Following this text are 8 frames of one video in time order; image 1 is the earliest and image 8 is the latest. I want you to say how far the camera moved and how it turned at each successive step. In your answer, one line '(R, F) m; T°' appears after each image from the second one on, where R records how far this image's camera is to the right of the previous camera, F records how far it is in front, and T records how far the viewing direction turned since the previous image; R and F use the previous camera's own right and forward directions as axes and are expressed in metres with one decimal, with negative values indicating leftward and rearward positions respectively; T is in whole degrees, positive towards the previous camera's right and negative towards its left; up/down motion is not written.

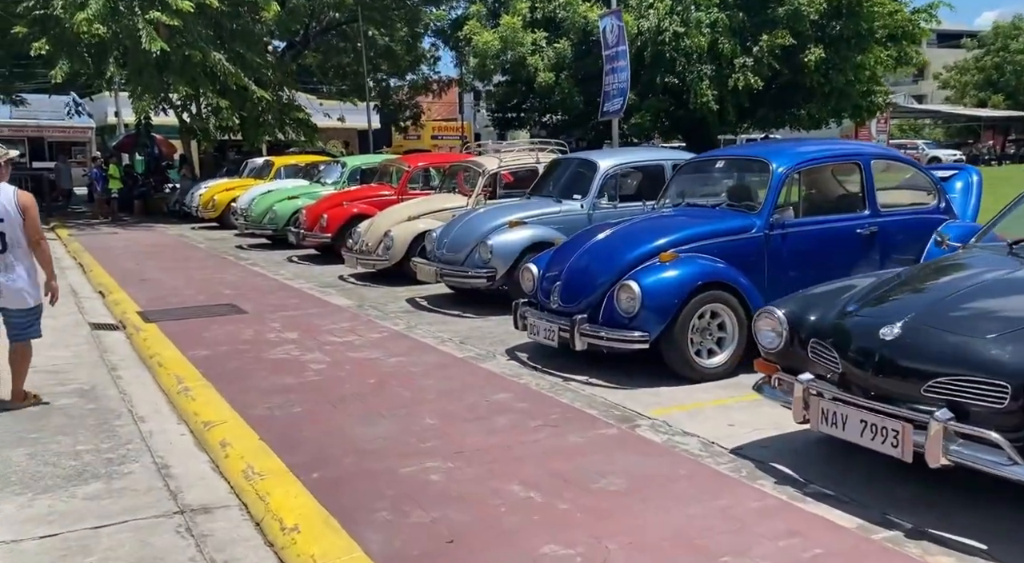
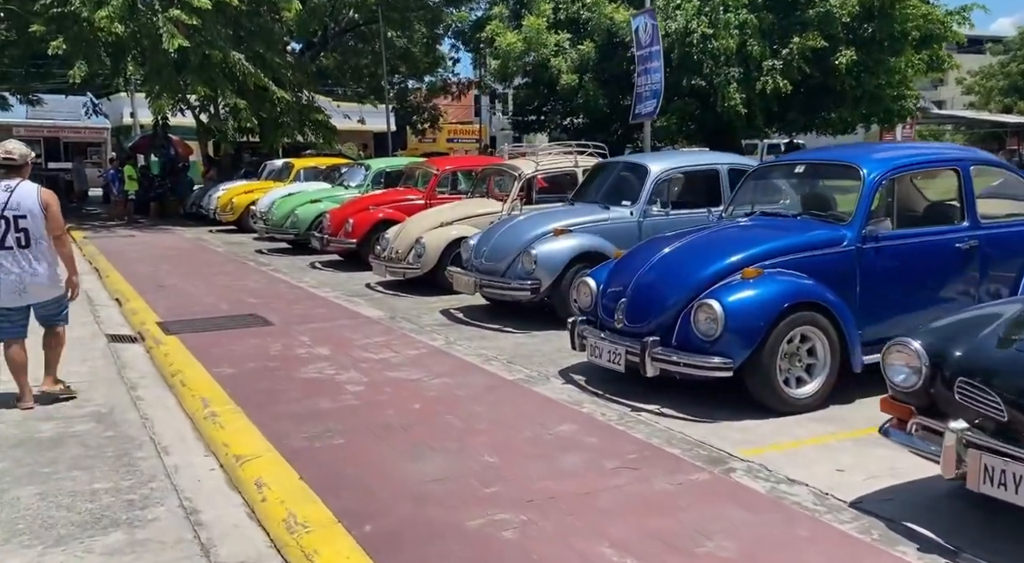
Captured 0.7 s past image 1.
(-0.3, +0.6) m; -1°
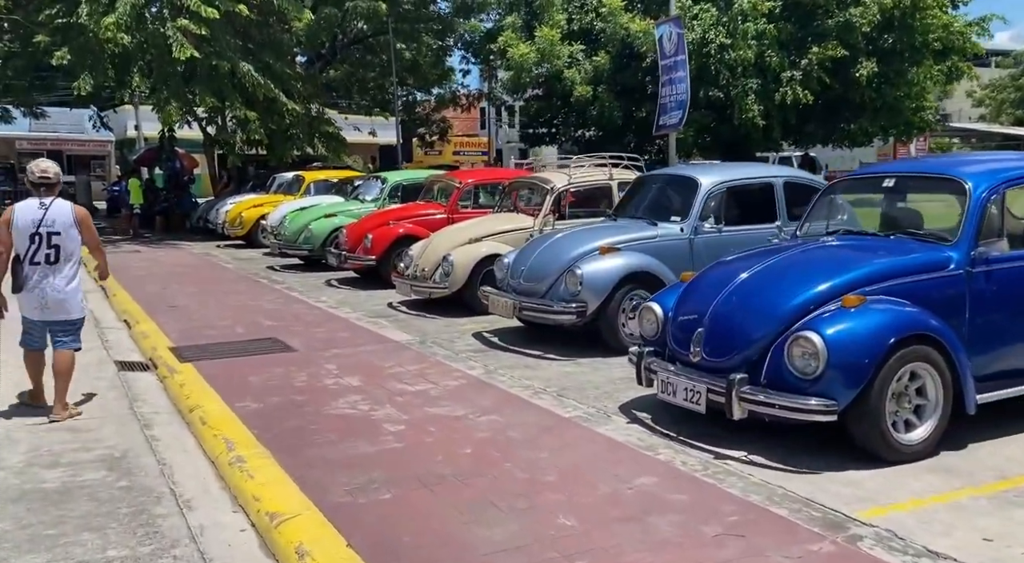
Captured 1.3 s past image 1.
(-0.3, +0.6) m; 0°
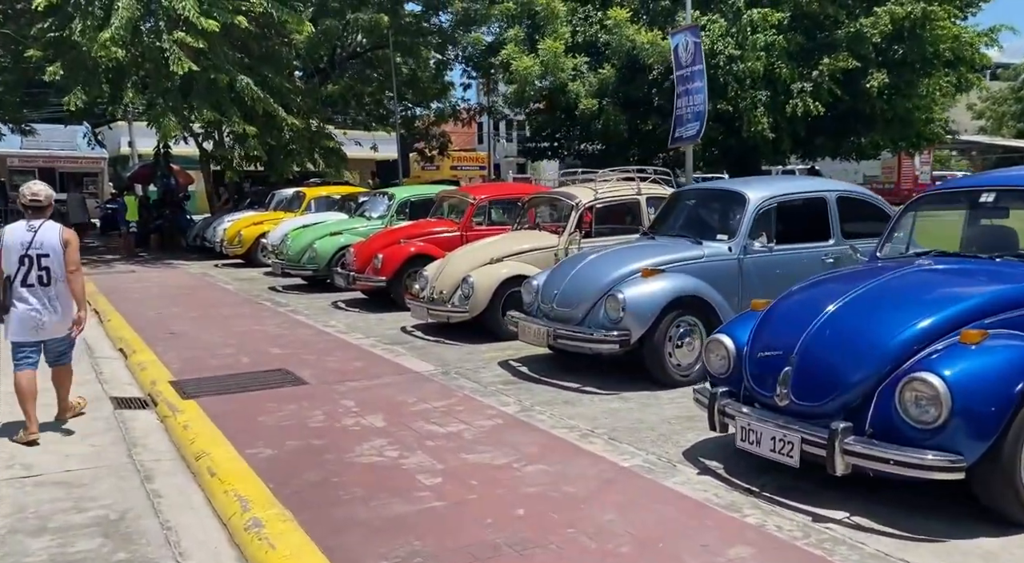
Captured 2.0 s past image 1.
(-0.3, +0.7) m; 0°
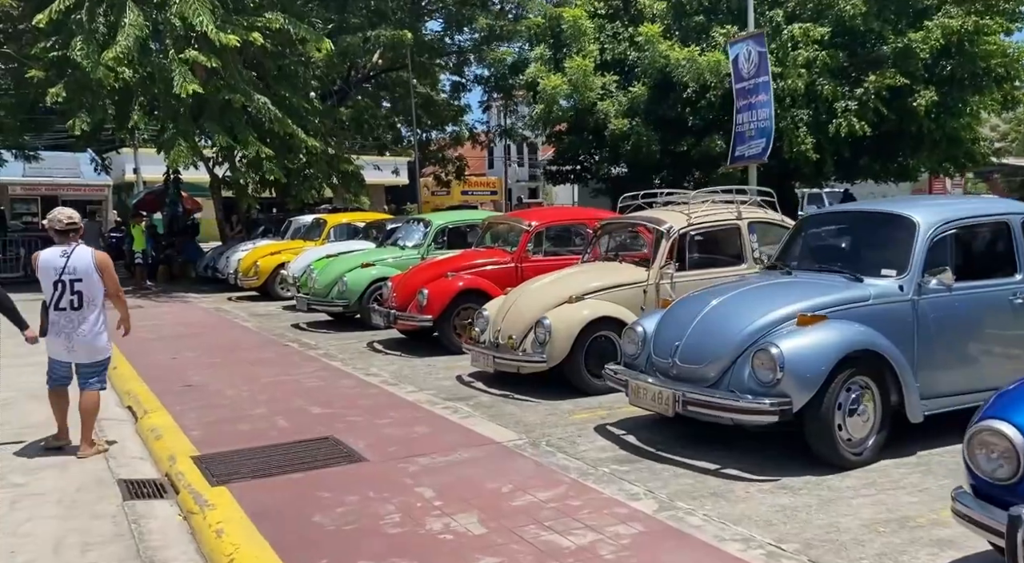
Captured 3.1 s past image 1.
(-0.7, +1.5) m; 0°
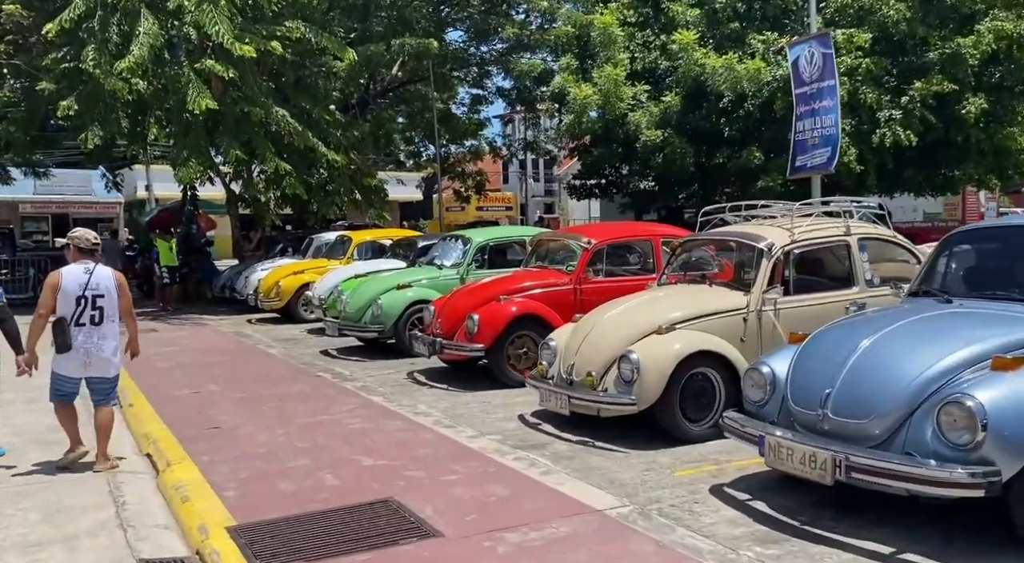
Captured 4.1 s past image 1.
(-0.5, +1.1) m; -1°
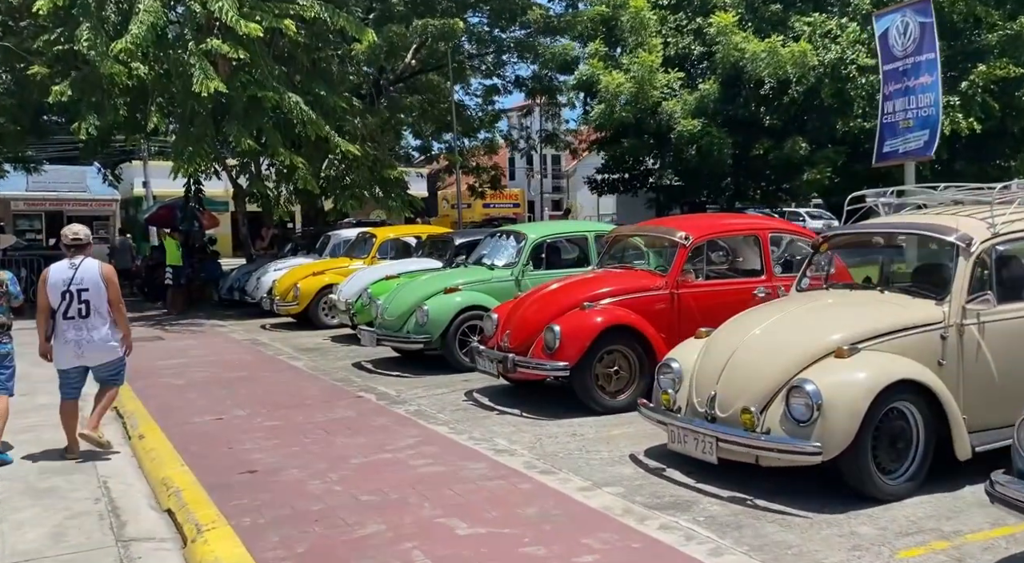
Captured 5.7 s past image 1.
(-0.8, +1.6) m; 0°
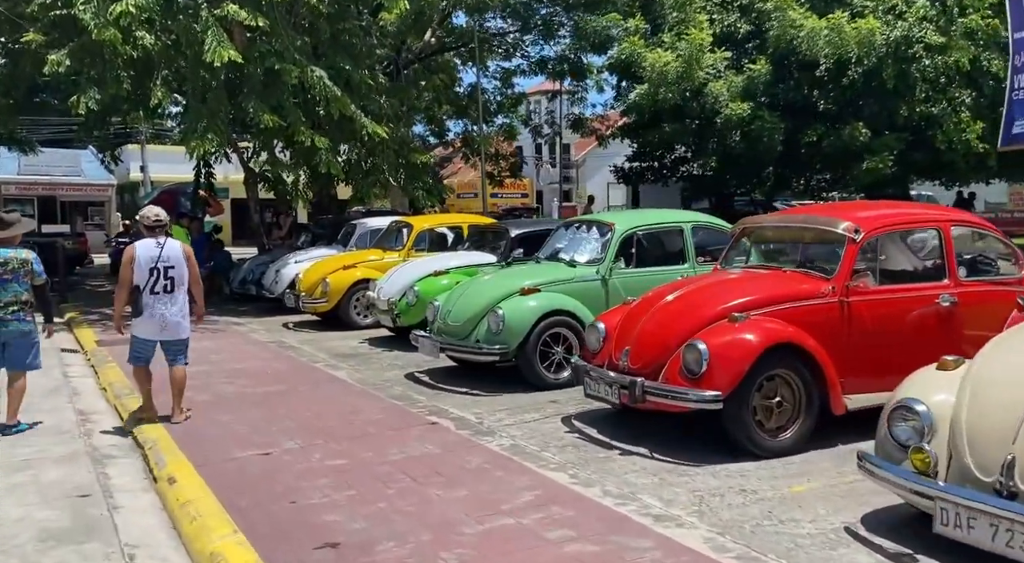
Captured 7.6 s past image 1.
(-1.0, +1.7) m; 0°
